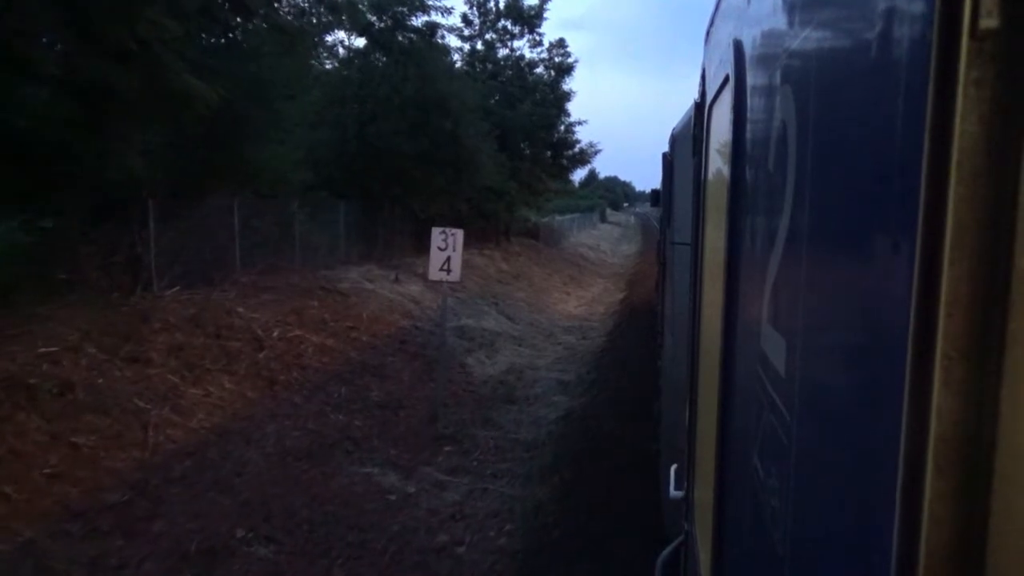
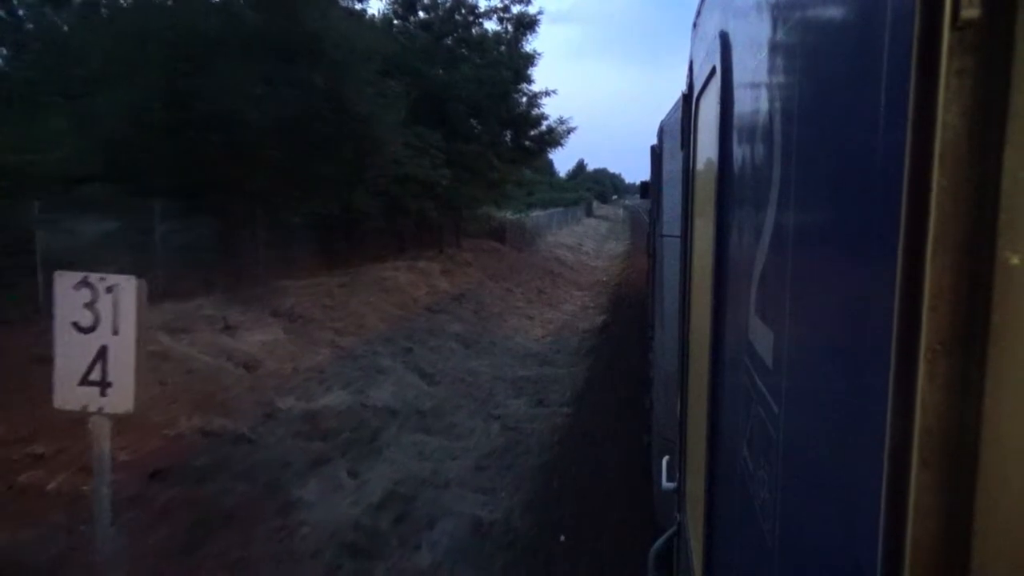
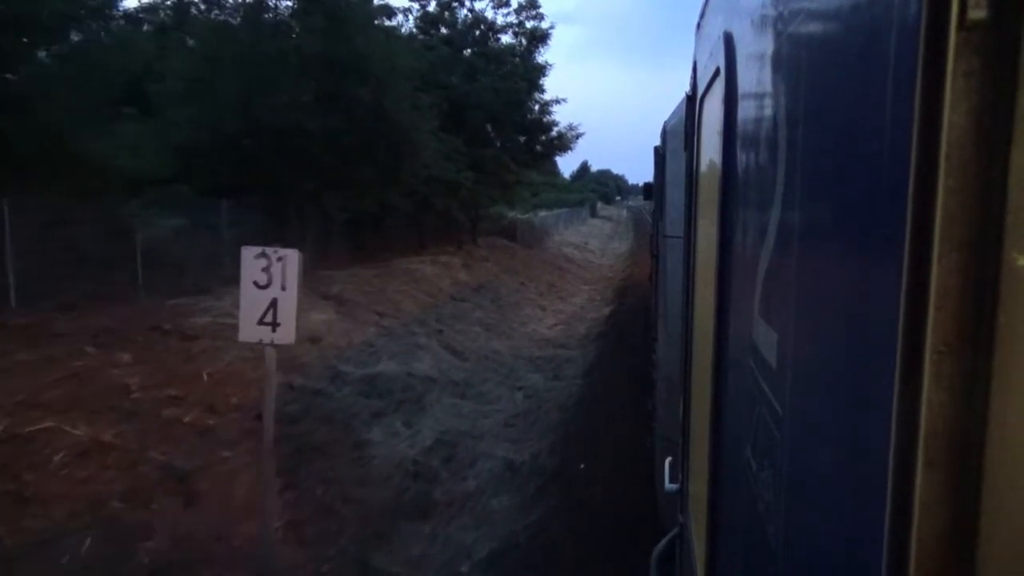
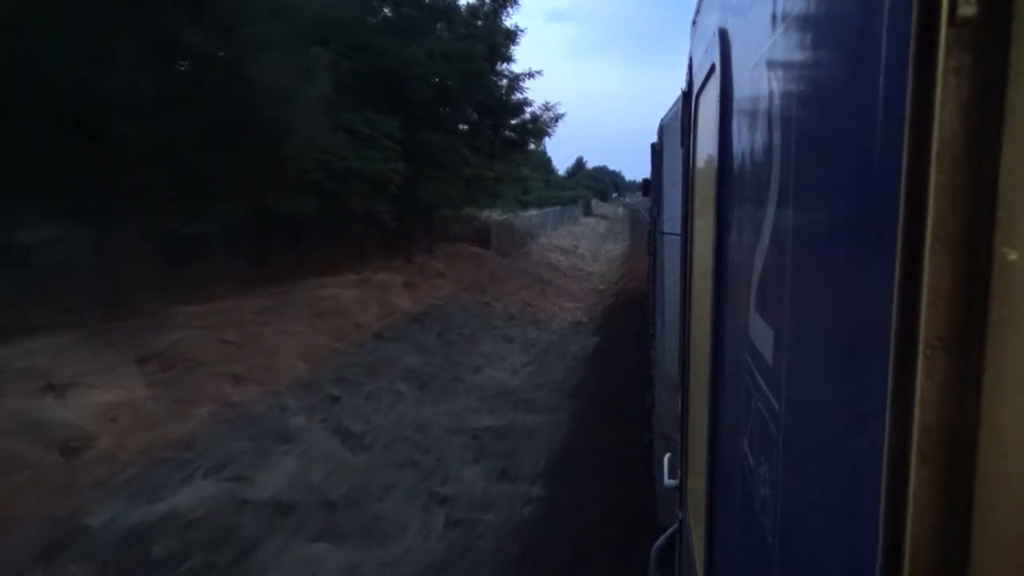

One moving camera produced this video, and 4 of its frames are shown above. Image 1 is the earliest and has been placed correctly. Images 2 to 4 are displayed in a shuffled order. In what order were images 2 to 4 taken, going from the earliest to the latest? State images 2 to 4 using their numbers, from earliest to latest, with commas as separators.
3, 2, 4
